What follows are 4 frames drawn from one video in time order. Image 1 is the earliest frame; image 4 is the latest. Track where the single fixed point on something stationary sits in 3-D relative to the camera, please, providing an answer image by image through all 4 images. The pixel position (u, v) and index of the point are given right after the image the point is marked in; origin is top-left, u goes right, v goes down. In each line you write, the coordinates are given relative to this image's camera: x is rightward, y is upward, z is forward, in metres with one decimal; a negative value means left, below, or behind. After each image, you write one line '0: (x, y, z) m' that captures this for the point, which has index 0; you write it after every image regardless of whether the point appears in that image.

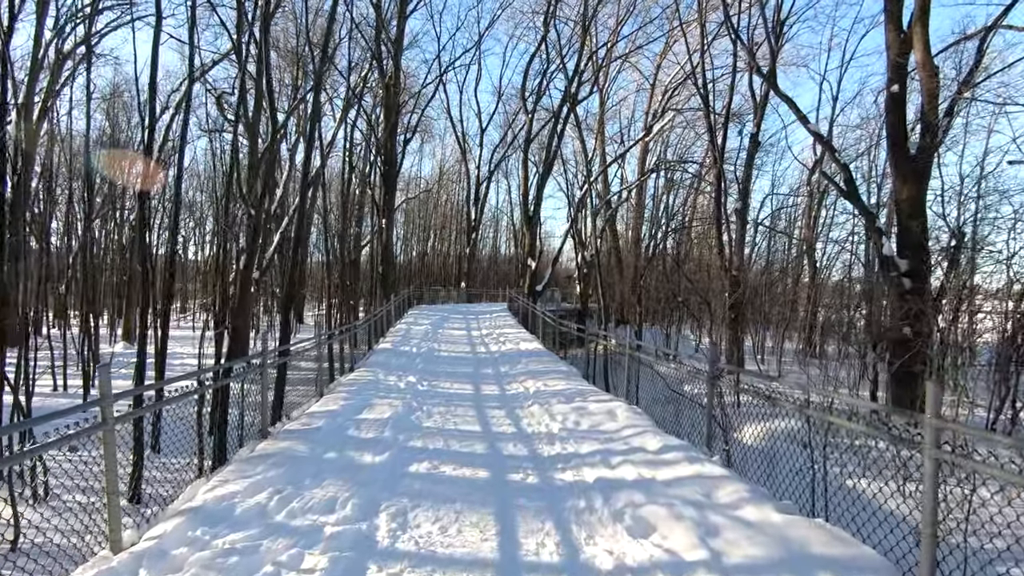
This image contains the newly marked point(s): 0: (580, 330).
0: (+1.5, -0.9, +15.0) m
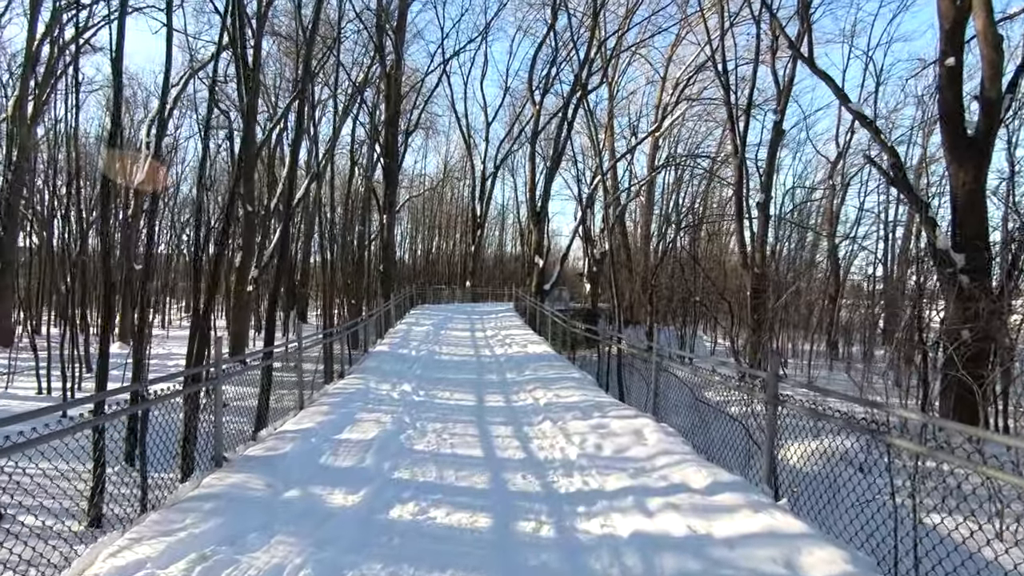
0: (+1.7, -0.9, +14.0) m
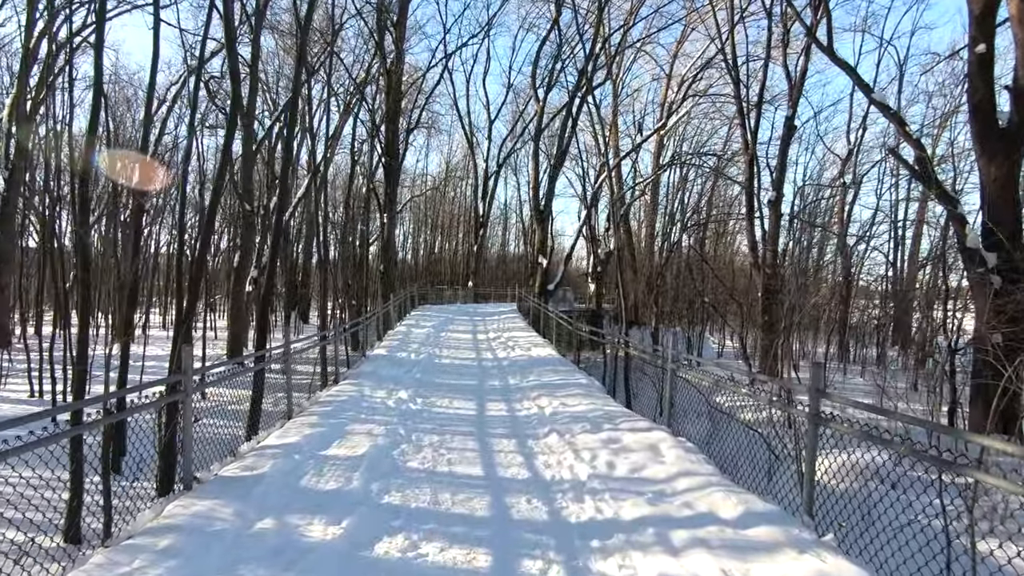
0: (+1.7, -0.9, +13.5) m
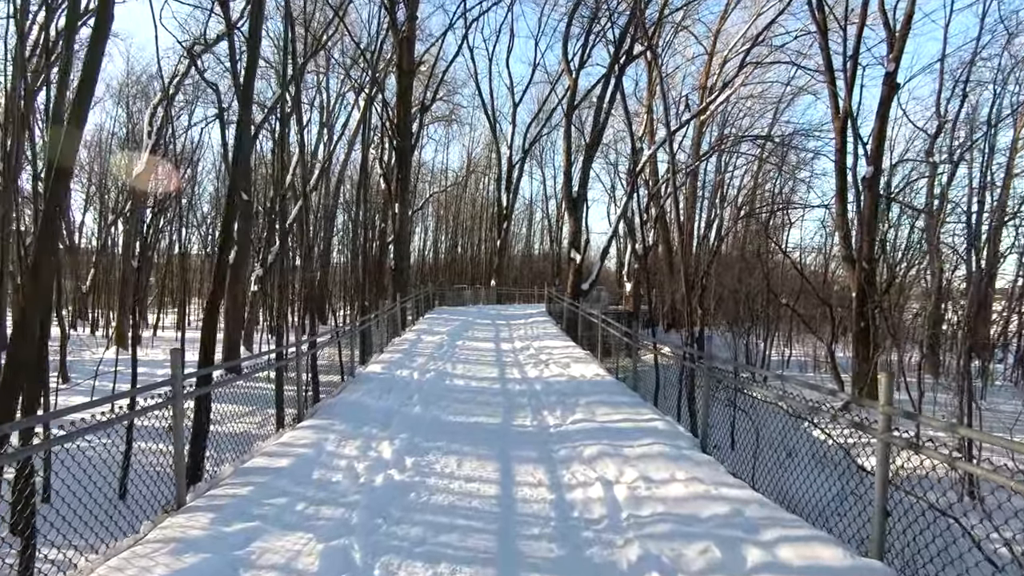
0: (+2.3, -0.9, +10.7) m
